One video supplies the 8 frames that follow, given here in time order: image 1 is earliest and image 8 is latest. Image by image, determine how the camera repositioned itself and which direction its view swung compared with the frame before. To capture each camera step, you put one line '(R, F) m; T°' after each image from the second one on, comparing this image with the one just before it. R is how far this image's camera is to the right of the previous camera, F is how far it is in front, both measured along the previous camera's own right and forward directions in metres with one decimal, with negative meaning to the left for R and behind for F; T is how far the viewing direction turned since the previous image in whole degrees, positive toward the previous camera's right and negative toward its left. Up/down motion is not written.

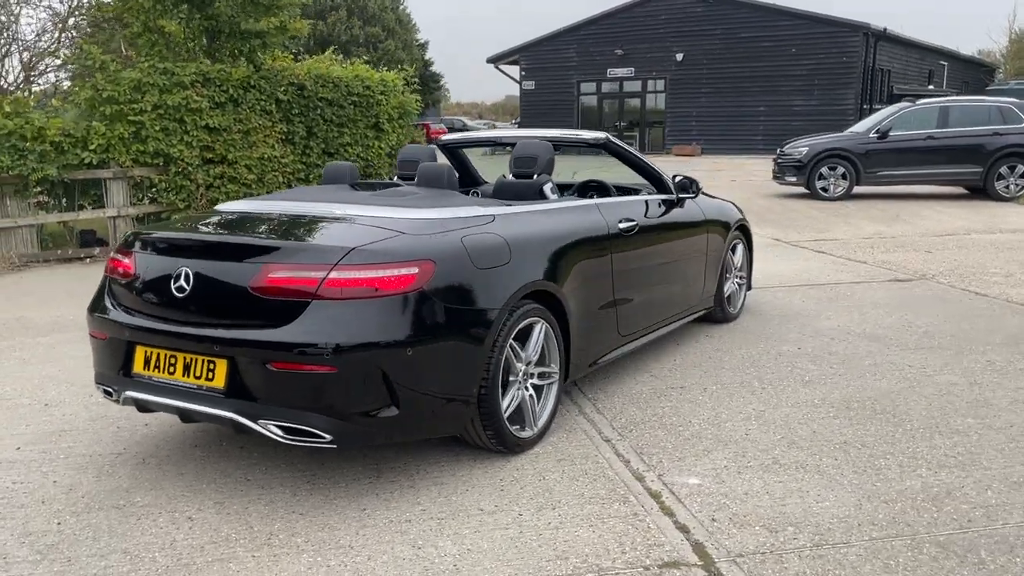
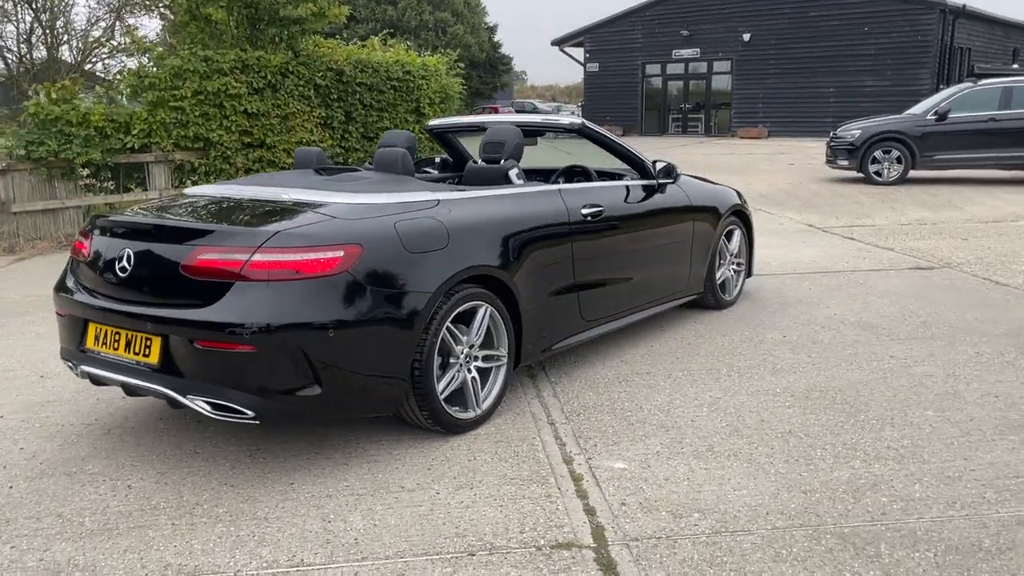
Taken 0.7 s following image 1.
(+0.6, 0.0) m; -5°
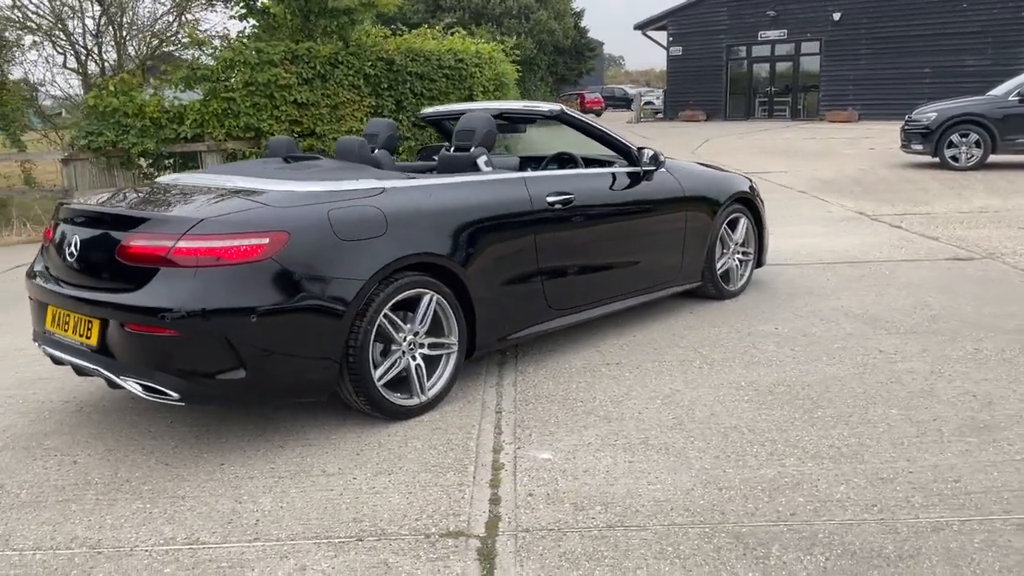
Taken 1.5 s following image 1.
(+0.7, 0.0) m; -6°
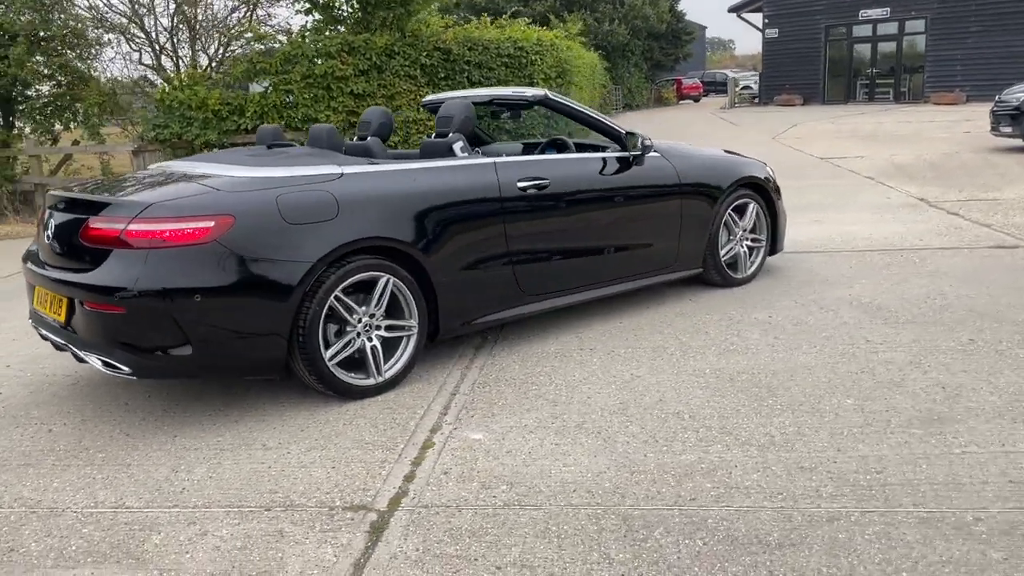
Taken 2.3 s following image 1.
(+0.7, 0.0) m; -7°
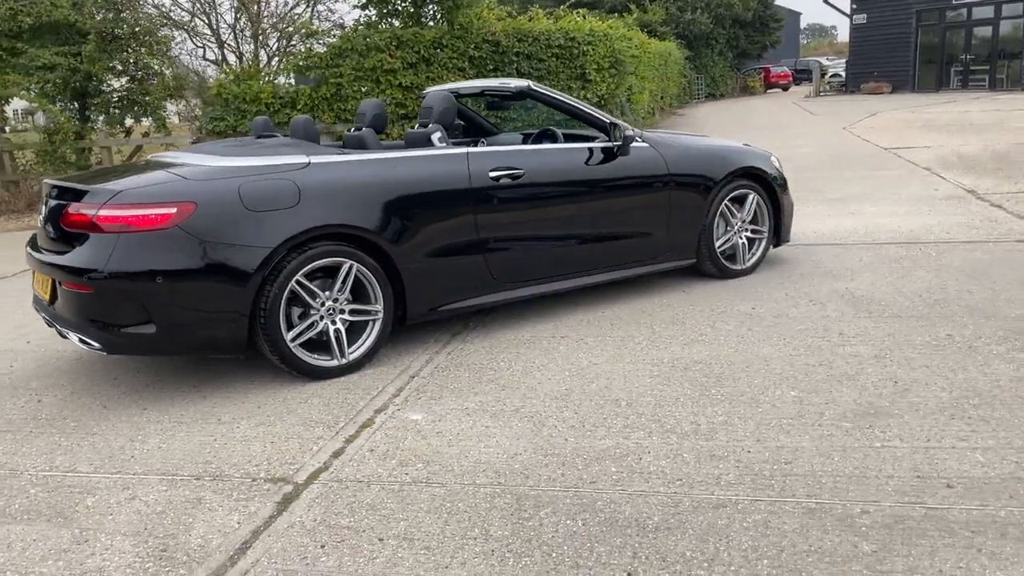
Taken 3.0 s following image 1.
(+0.7, -0.1) m; -6°
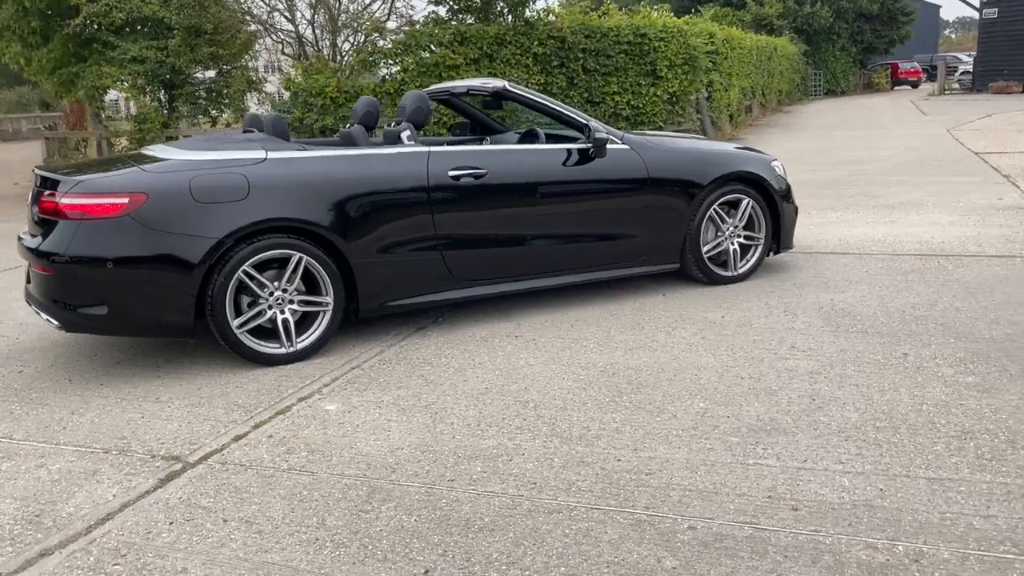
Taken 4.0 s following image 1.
(+0.9, 0.0) m; -8°
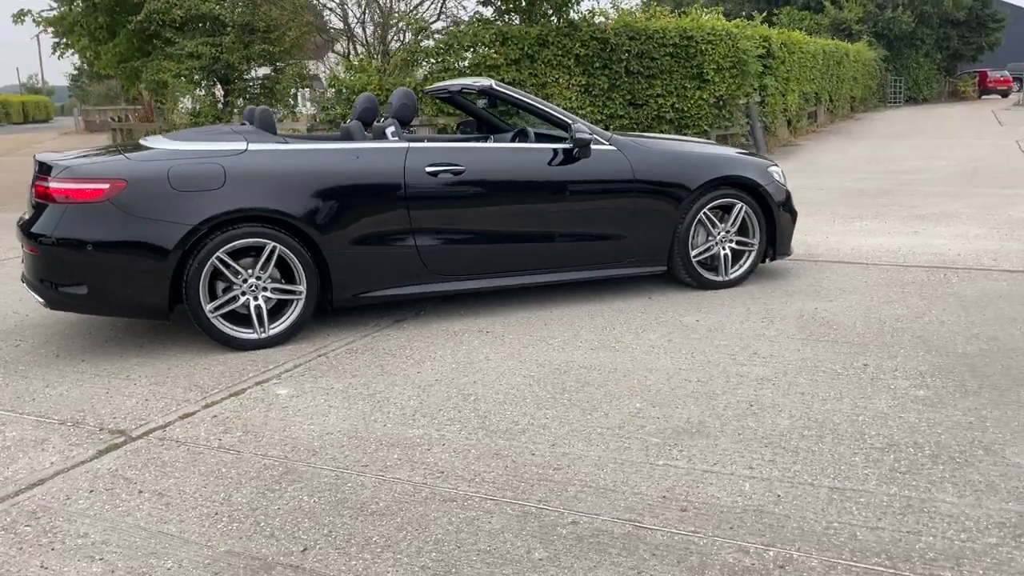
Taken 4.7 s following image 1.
(+0.6, 0.0) m; -5°
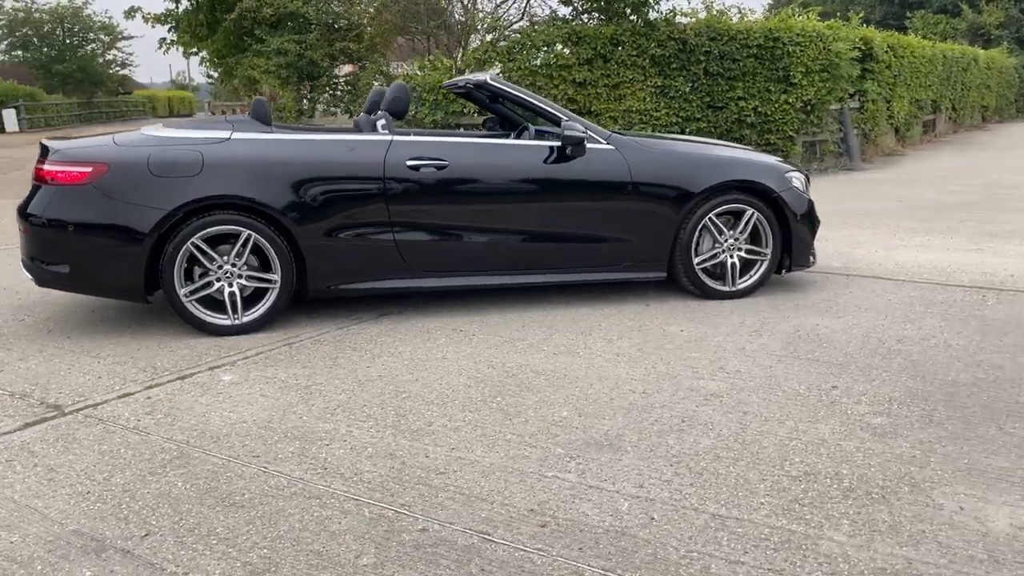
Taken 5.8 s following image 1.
(+0.8, +0.2) m; -8°
